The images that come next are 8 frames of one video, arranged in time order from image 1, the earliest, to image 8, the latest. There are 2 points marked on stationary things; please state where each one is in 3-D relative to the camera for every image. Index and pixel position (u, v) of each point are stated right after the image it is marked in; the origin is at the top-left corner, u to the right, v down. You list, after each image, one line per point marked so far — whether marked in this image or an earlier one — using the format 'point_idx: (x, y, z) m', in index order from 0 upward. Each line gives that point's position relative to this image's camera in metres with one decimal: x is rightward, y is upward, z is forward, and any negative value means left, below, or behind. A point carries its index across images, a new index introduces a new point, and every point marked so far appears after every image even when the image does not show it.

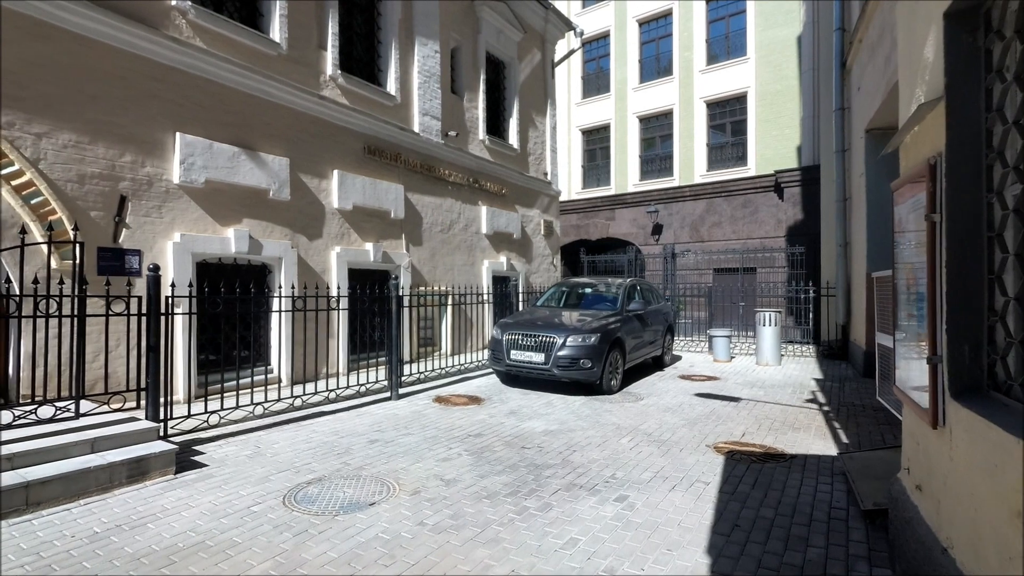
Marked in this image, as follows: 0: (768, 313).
0: (+5.4, -0.5, +11.6) m
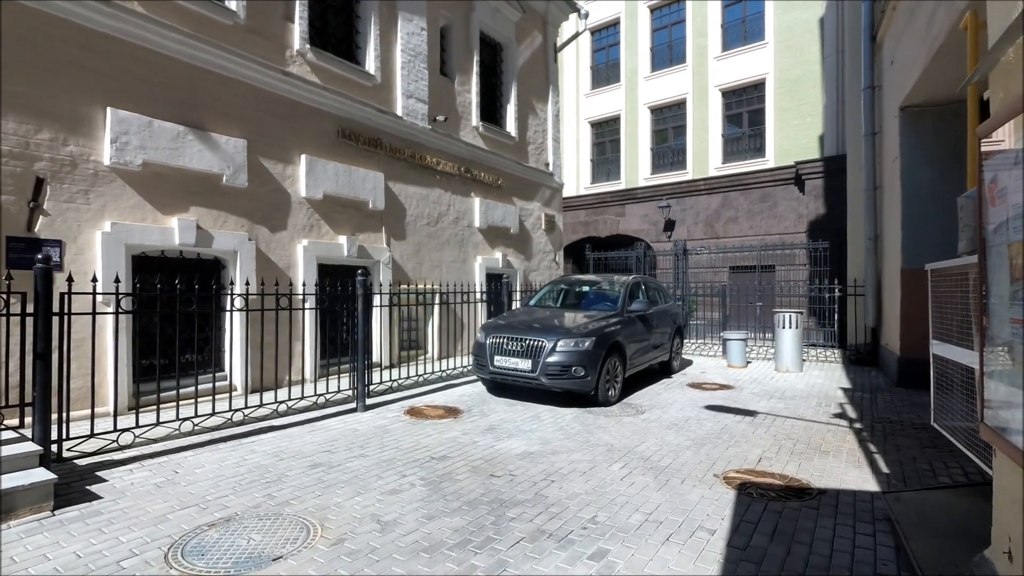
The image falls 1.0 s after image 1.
0: (+5.3, -0.5, +10.5) m
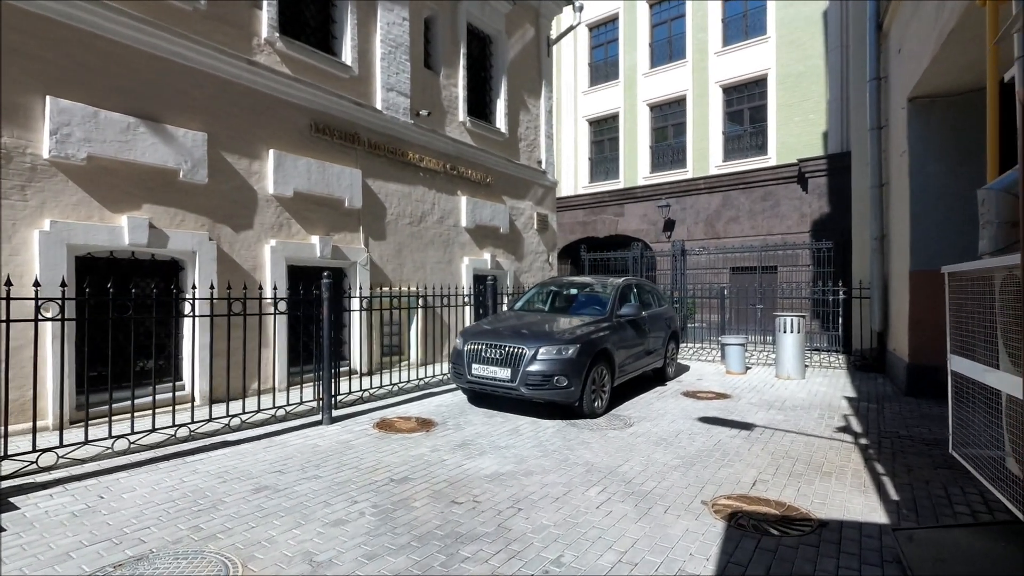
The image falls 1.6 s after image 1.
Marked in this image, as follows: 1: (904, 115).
0: (+5.0, -0.5, +10.0) m
1: (+6.2, +2.8, +8.7) m
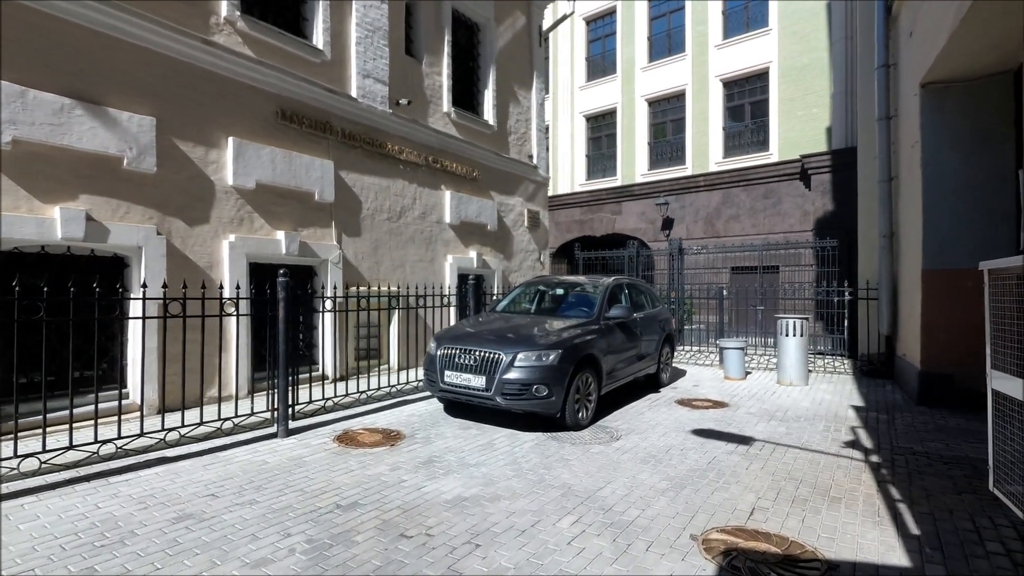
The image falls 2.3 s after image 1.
0: (+4.8, -0.6, +9.4) m
1: (+6.0, +2.7, +8.1) m
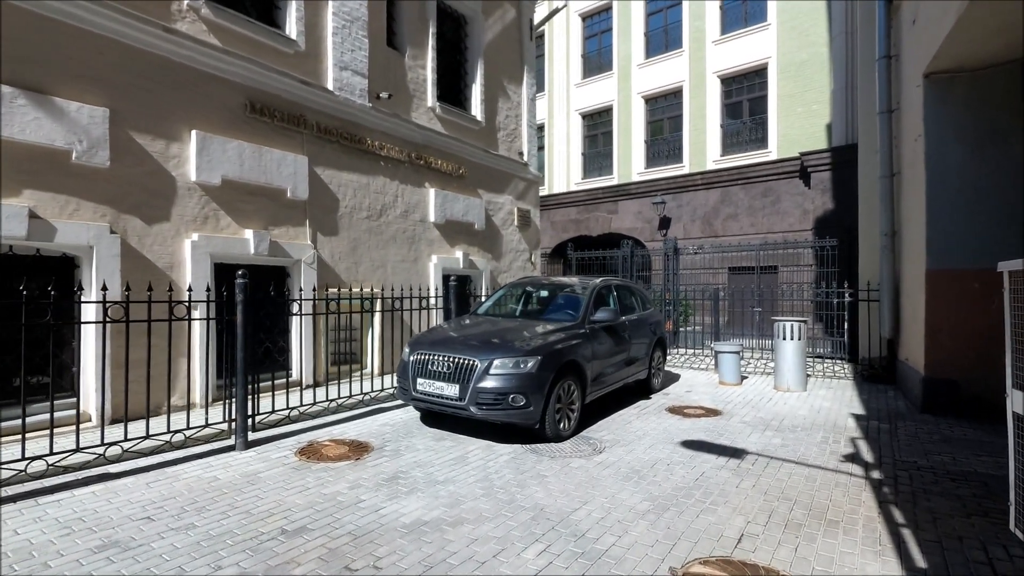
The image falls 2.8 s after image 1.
0: (+4.5, -0.6, +9.0) m
1: (+5.7, +2.7, +7.7) m
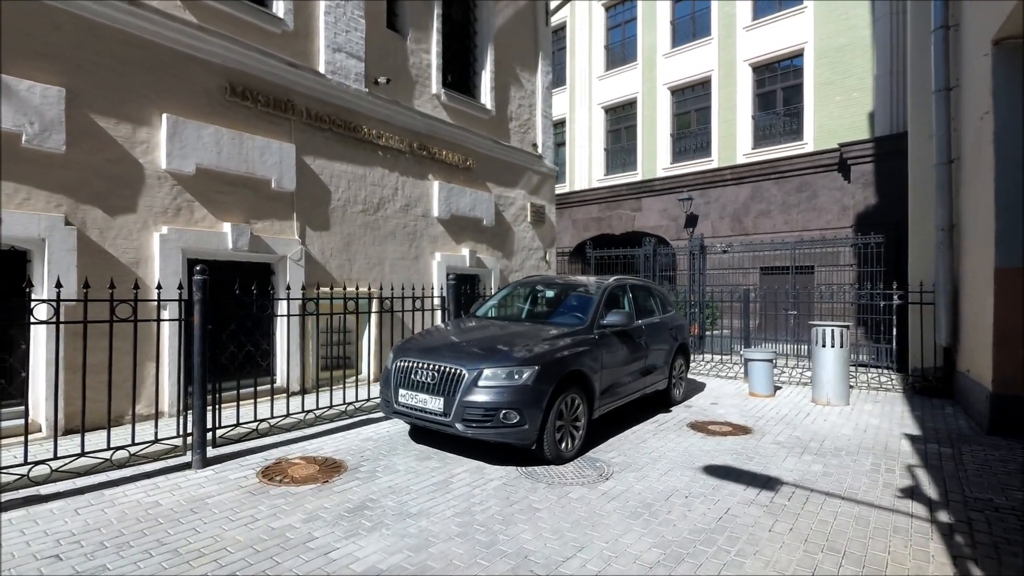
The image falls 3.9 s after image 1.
0: (+4.6, -0.6, +8.0) m
1: (+5.7, +2.7, +6.6) m
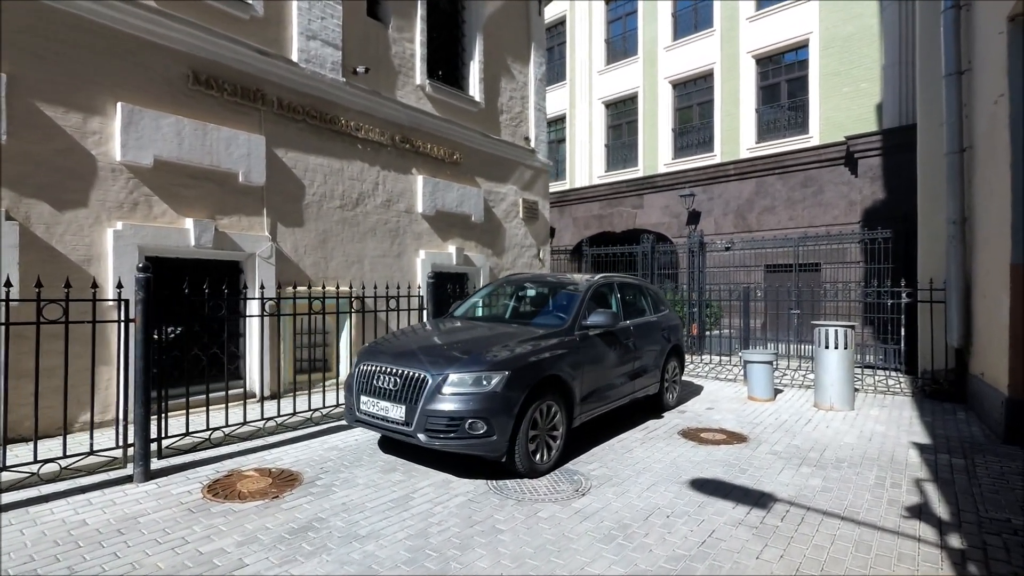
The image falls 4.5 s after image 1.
0: (+4.4, -0.6, +7.5) m
1: (+5.5, +2.7, +6.1) m
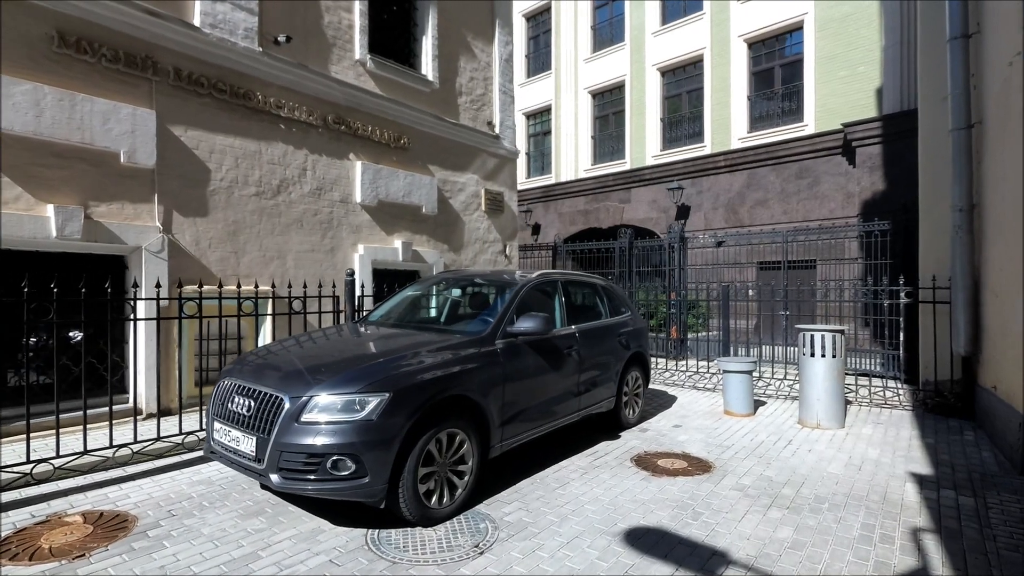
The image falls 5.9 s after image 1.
0: (+3.6, -0.5, +6.5) m
1: (+4.7, +2.8, +5.1) m
